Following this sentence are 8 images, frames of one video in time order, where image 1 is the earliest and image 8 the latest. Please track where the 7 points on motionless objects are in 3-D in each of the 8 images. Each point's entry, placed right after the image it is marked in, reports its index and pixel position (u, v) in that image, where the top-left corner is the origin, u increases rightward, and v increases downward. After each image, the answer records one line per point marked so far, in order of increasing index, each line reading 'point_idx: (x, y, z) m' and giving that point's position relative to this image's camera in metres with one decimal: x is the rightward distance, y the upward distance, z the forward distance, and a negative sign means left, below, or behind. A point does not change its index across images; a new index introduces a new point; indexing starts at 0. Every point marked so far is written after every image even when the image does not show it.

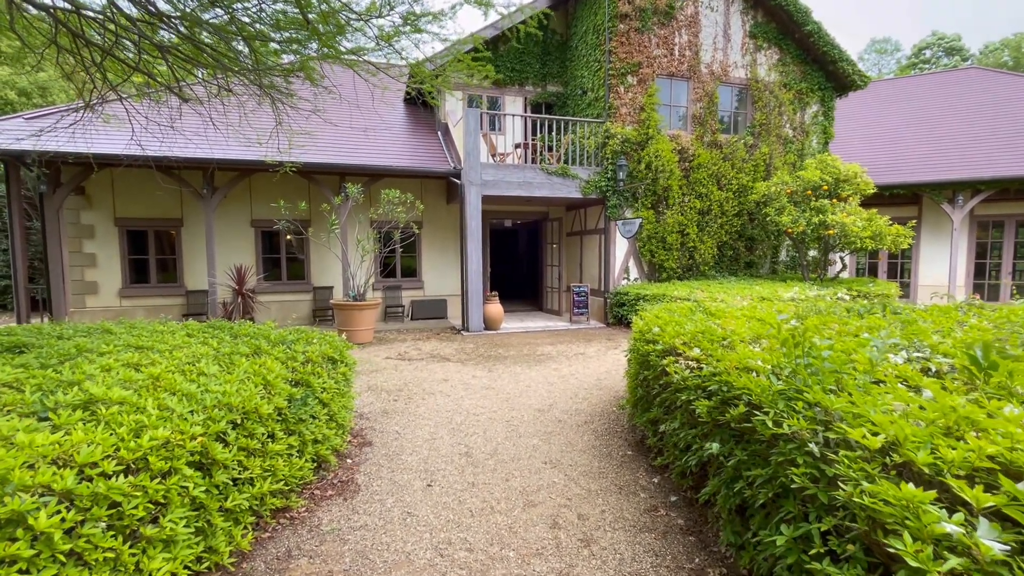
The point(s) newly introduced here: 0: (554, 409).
0: (+0.4, -1.1, +4.2) m
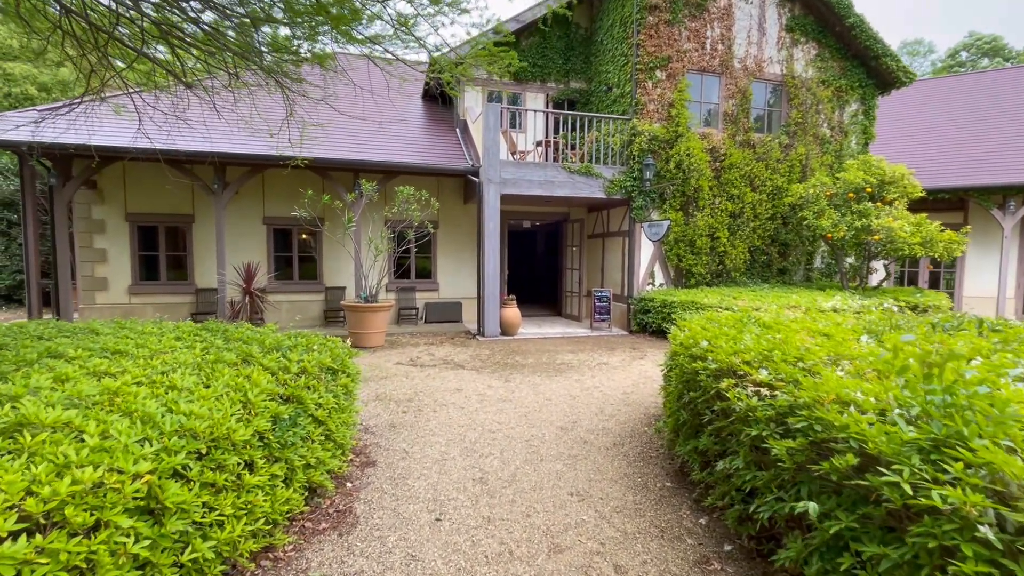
0: (+0.5, -1.1, +3.8) m
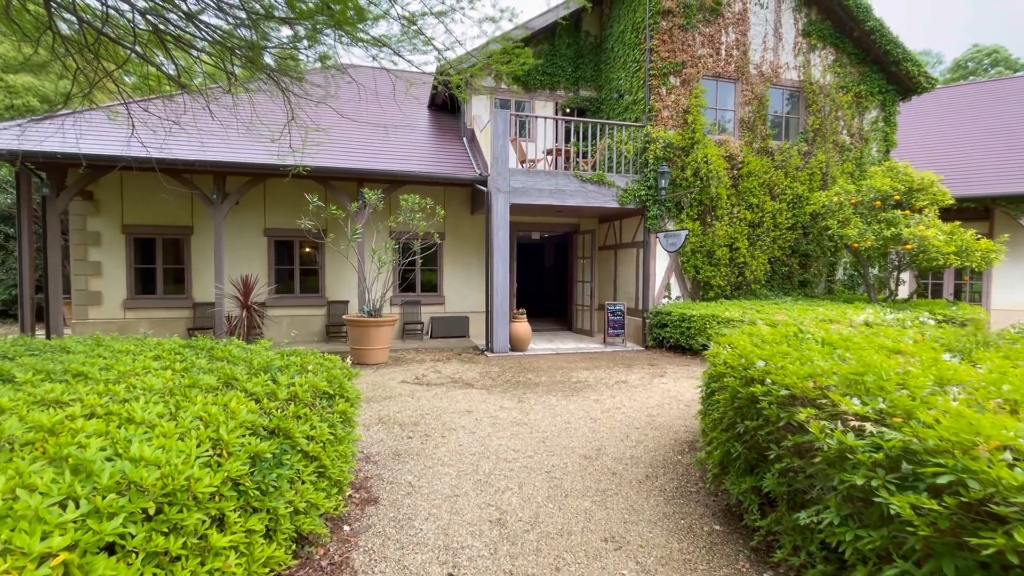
0: (+0.6, -1.2, +3.4) m
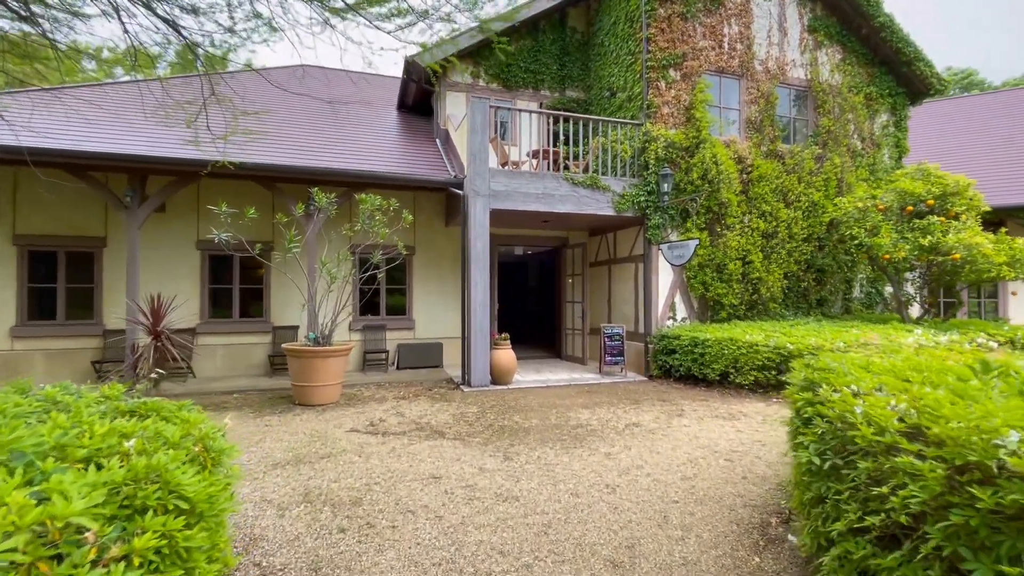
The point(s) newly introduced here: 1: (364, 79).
0: (+0.6, -1.2, +2.2) m
1: (-3.1, +4.3, +10.0) m
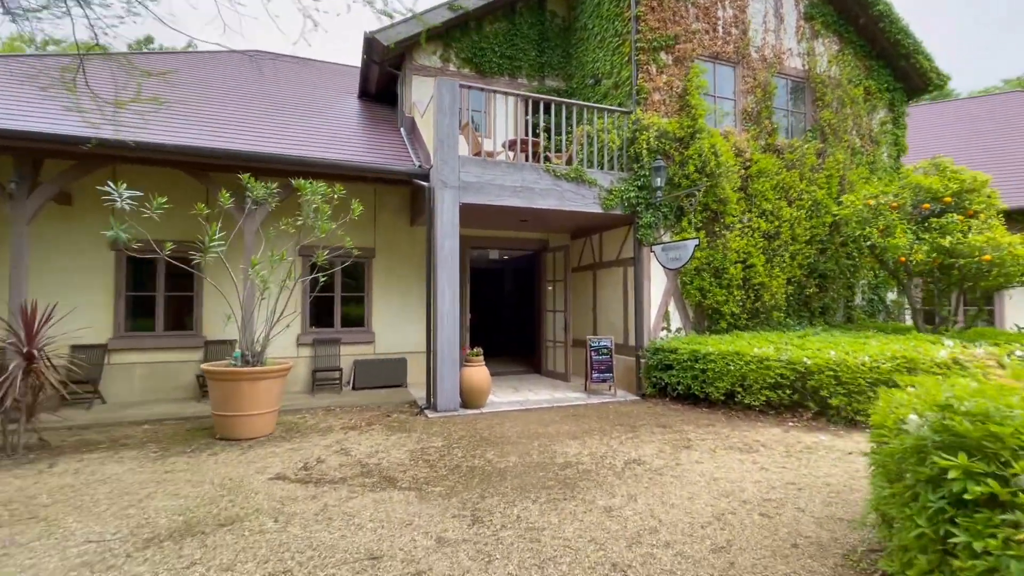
0: (+0.5, -1.2, +1.3) m
1: (-3.6, +4.2, +9.0) m
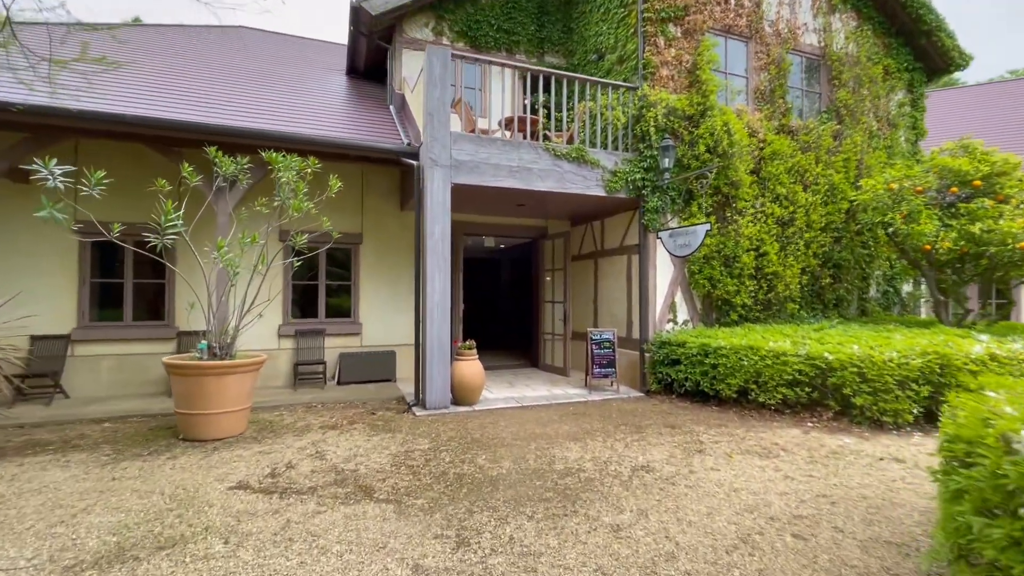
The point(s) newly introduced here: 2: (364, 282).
0: (+0.5, -1.2, +0.9) m
1: (-3.6, +4.4, +8.5) m
2: (-1.9, +0.1, +6.3) m
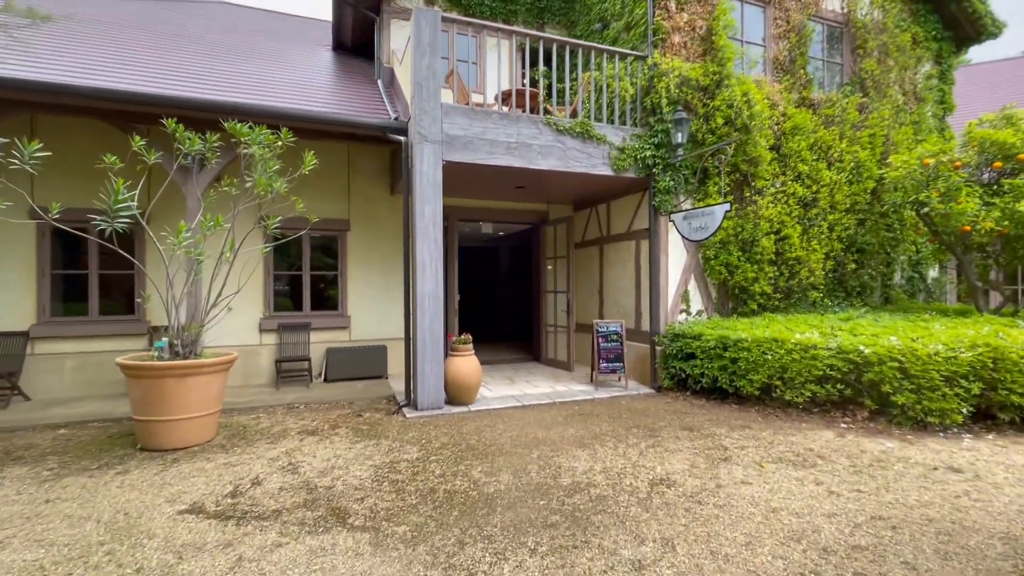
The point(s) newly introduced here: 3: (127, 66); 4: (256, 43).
0: (+0.5, -1.1, +0.5) m
1: (-3.6, +4.5, +8.0) m
2: (-1.9, +0.2, +5.8) m
3: (-3.7, +2.1, +4.6) m
4: (-3.4, +3.3, +6.4) m
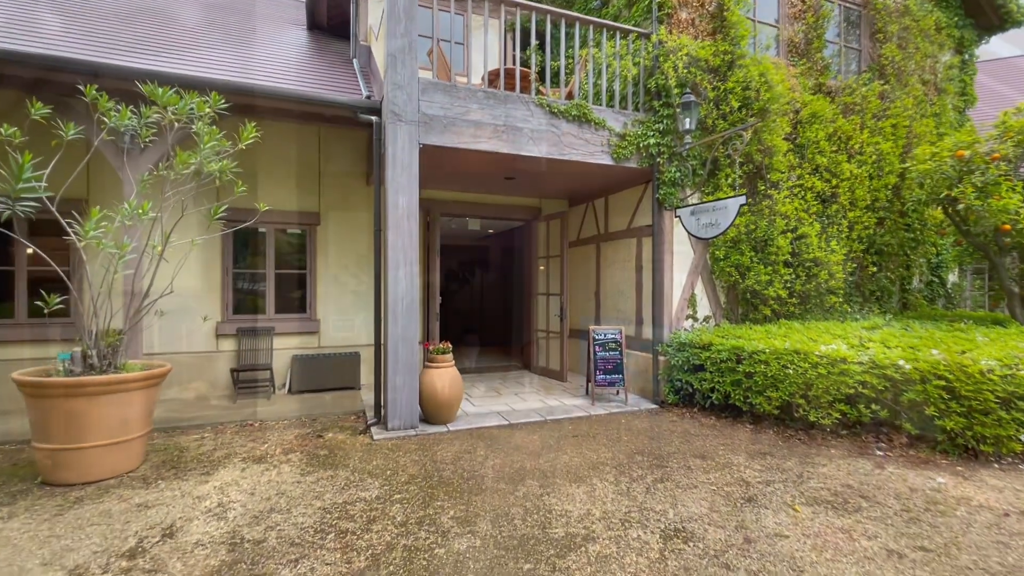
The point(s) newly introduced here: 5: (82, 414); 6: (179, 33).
0: (+0.4, -1.2, -0.1) m
1: (-3.8, +4.5, +7.4) m
2: (-2.1, +0.2, +5.2) m
3: (-3.8, +2.1, +4.0) m
4: (-3.5, +3.3, +5.8) m
5: (-2.6, -0.8, +2.9) m
6: (-3.4, +2.6, +4.9) m
